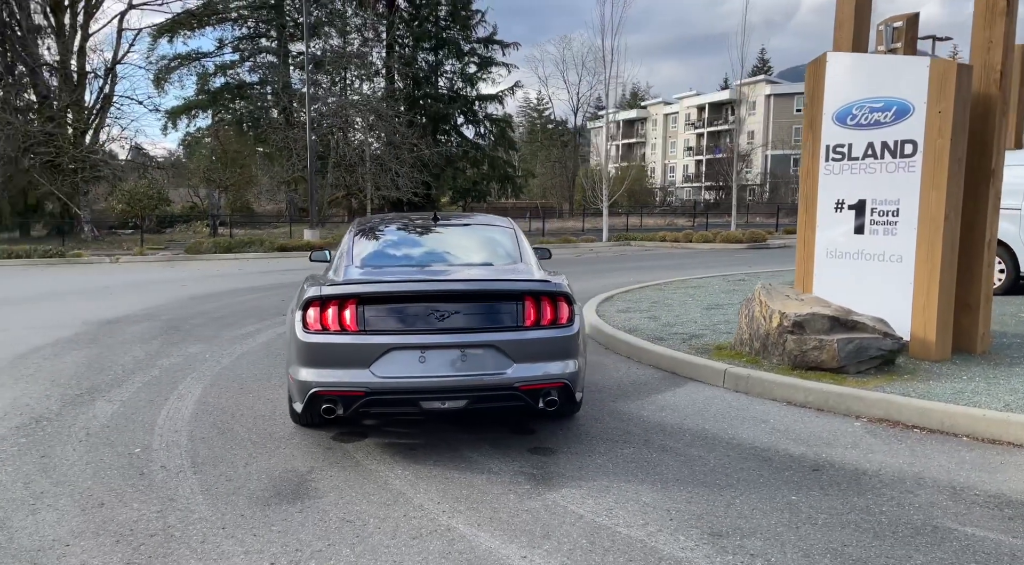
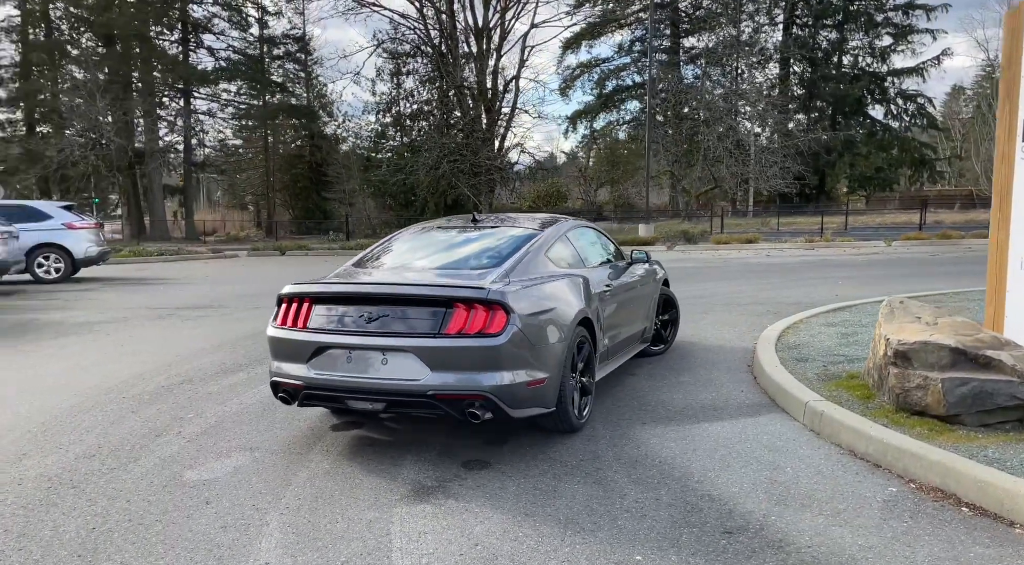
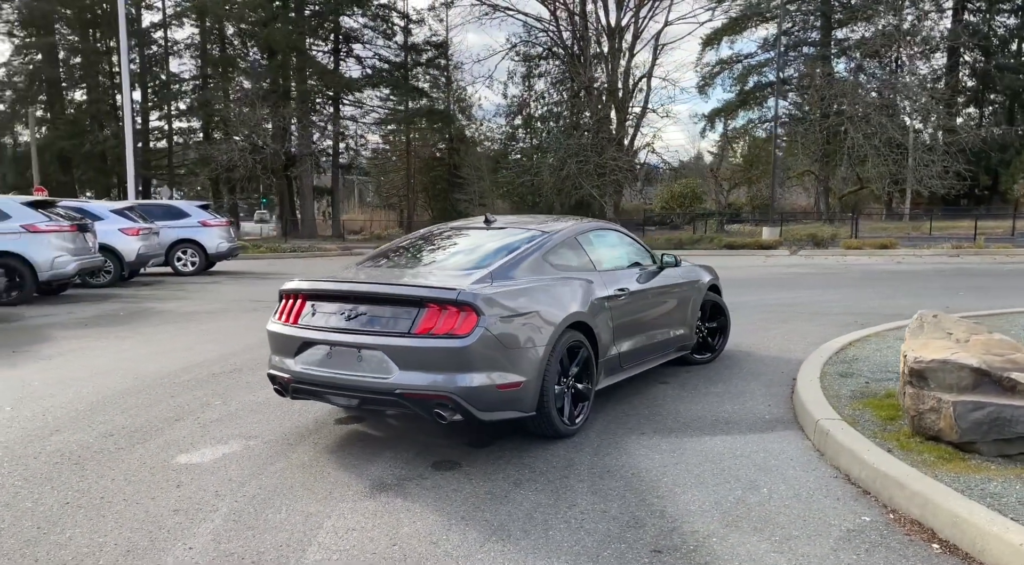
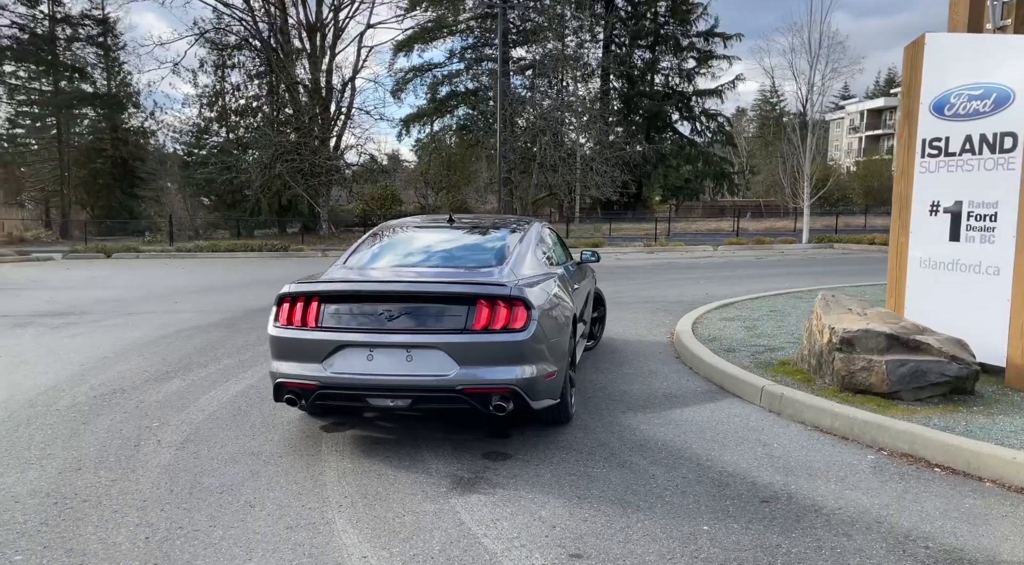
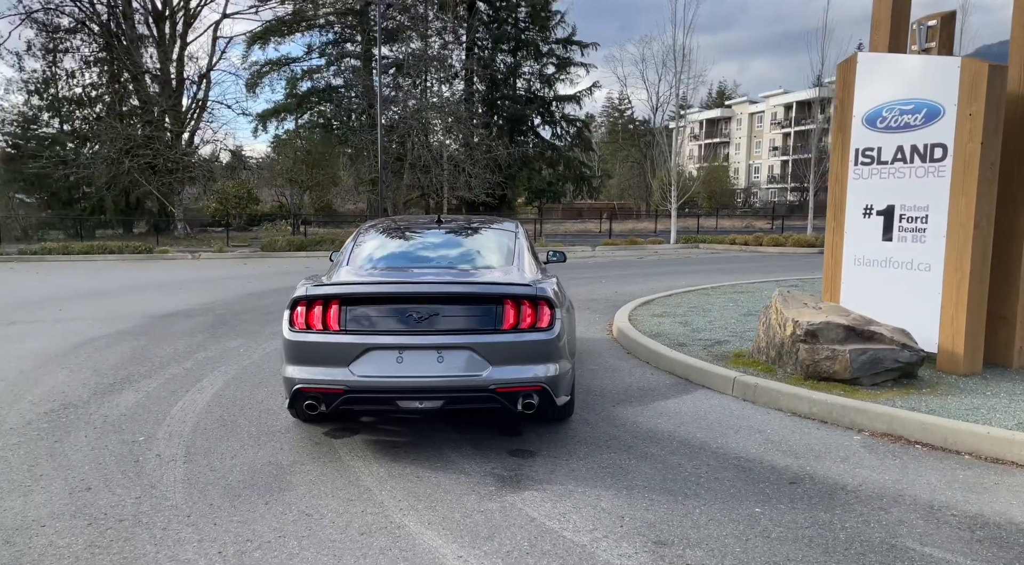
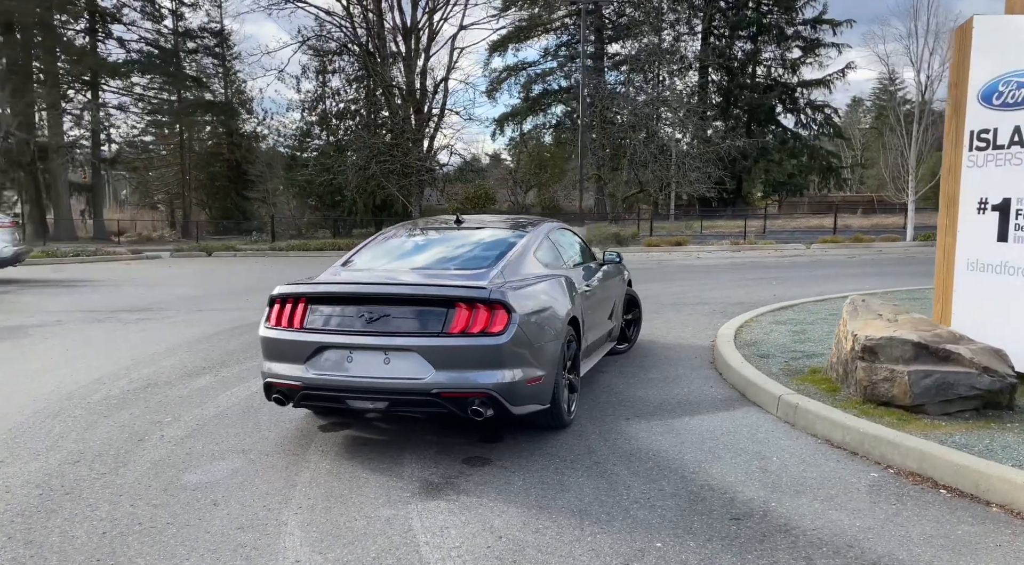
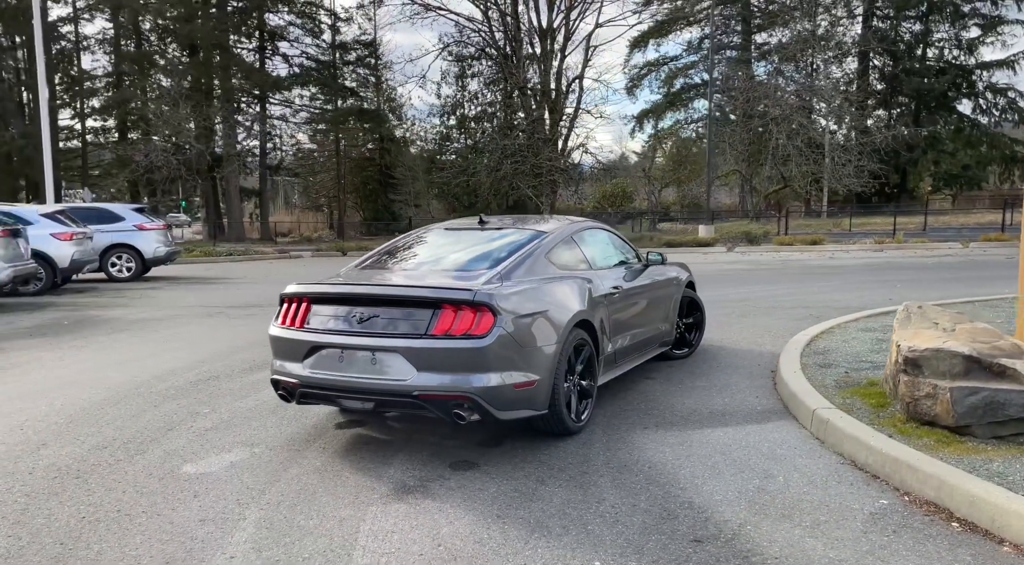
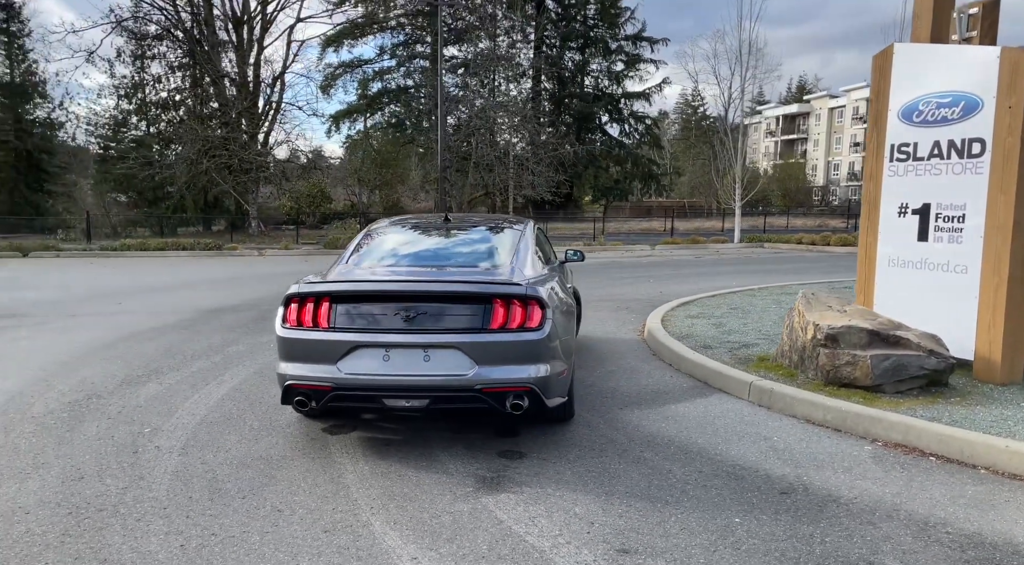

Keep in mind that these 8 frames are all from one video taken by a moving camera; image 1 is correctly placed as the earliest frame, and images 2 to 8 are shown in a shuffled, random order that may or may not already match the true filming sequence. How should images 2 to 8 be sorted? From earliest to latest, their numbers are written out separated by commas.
5, 8, 4, 6, 2, 7, 3
